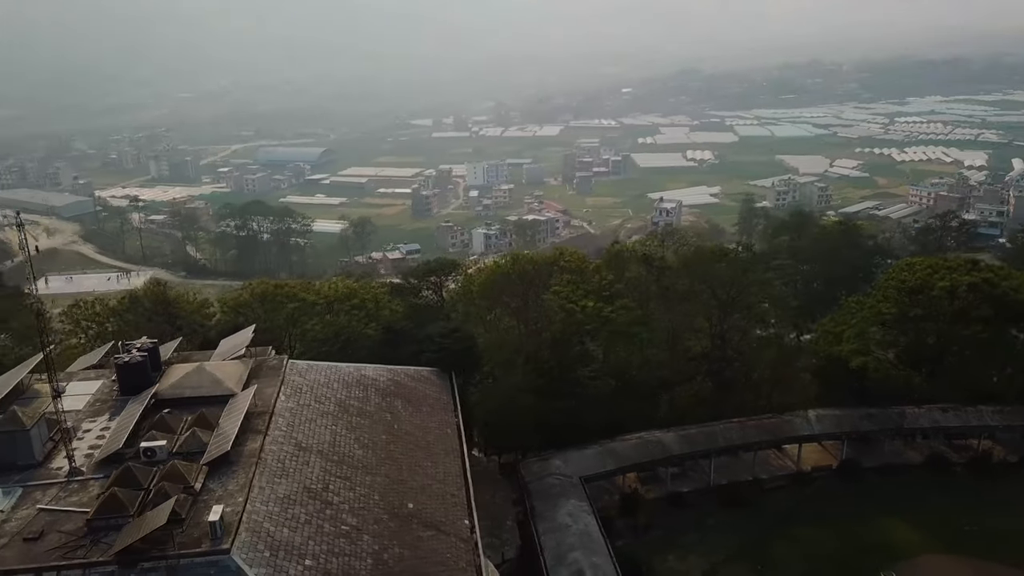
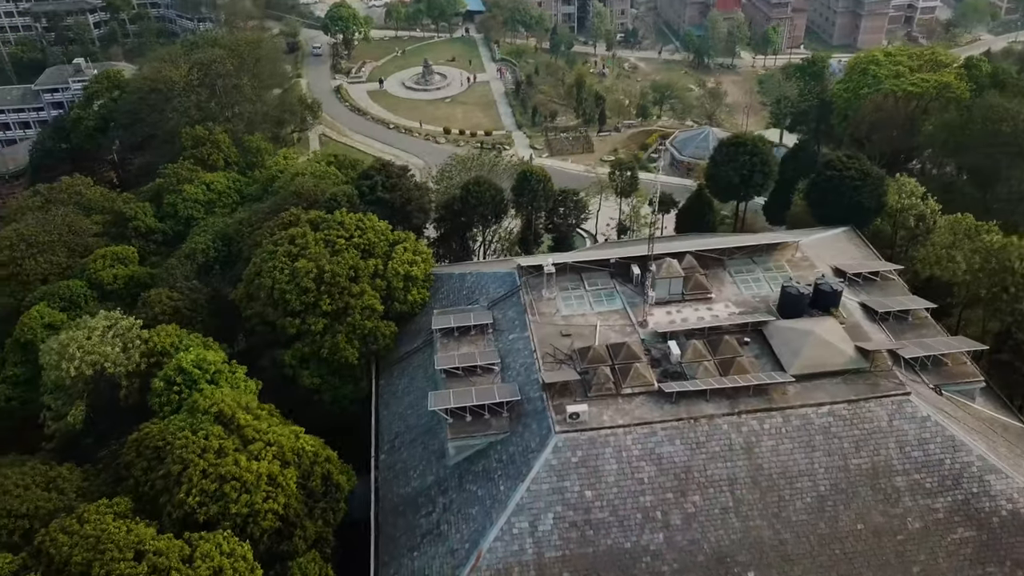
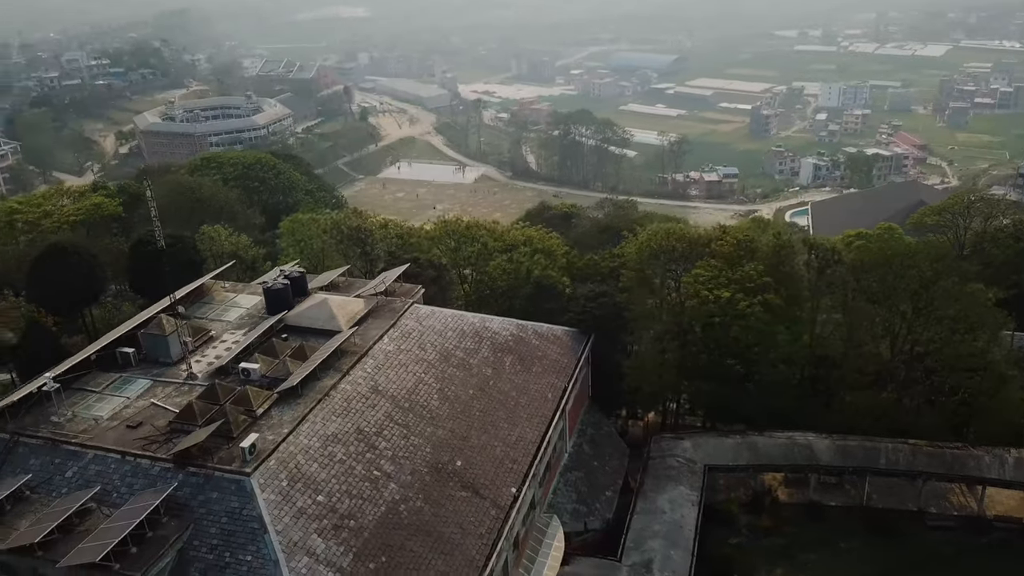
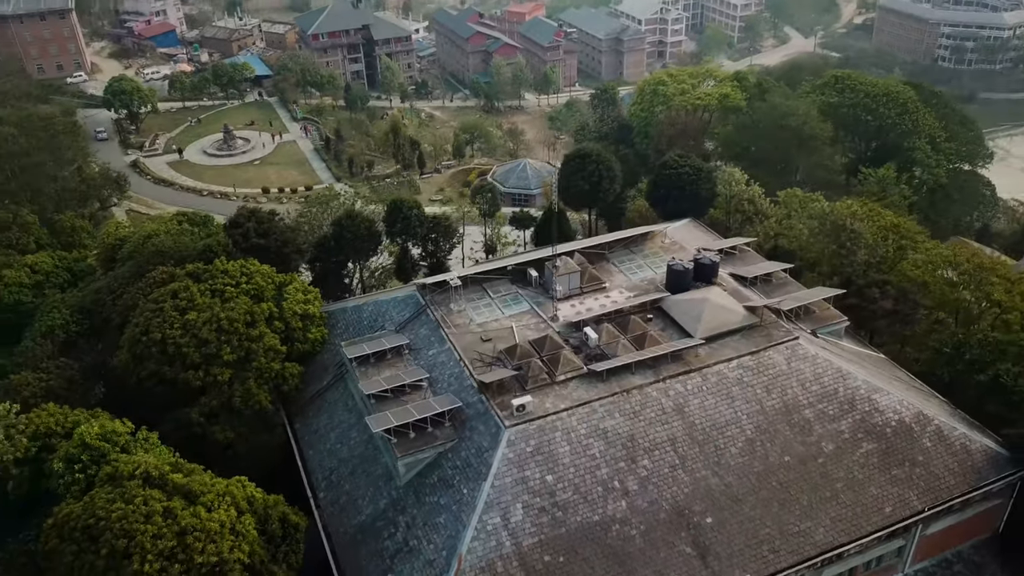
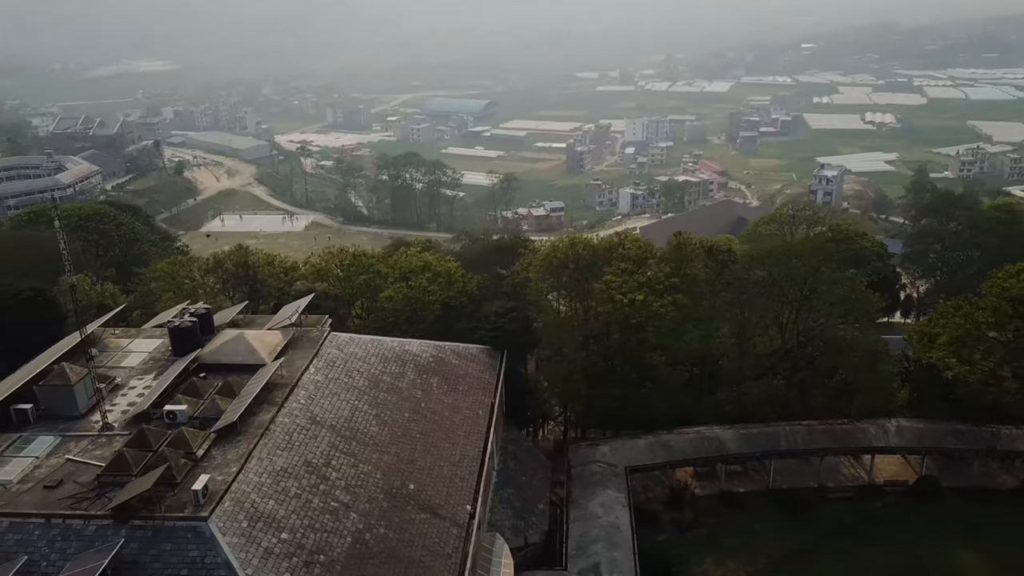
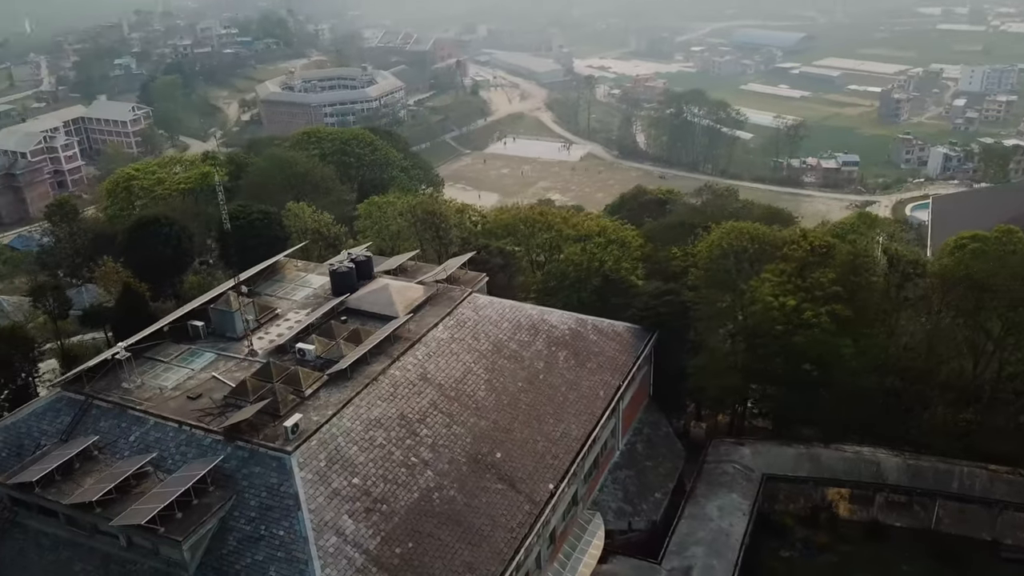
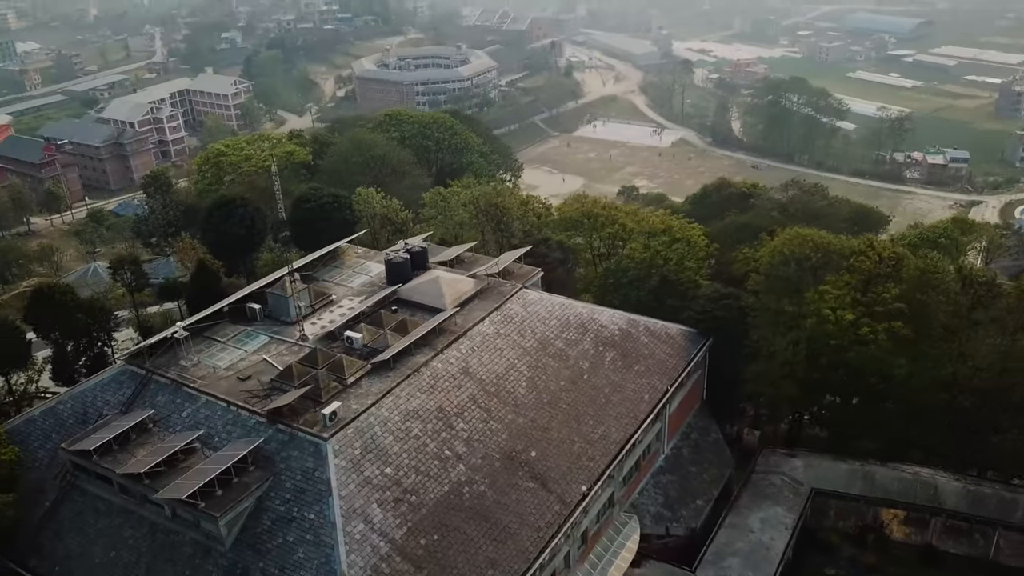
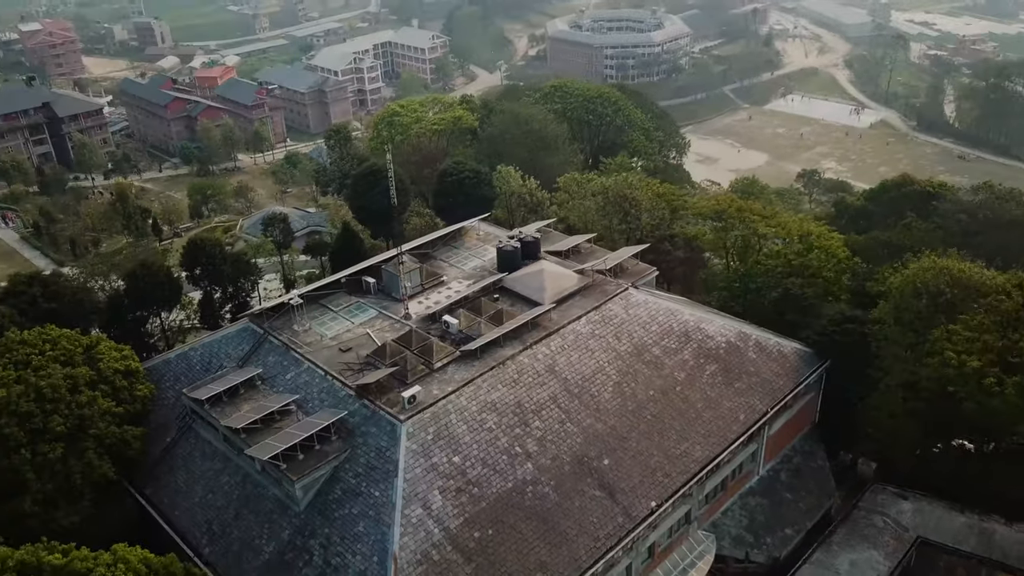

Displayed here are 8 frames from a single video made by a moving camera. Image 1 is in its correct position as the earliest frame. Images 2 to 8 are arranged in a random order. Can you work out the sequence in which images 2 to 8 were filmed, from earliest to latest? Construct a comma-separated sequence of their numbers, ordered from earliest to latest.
5, 3, 6, 7, 8, 4, 2
